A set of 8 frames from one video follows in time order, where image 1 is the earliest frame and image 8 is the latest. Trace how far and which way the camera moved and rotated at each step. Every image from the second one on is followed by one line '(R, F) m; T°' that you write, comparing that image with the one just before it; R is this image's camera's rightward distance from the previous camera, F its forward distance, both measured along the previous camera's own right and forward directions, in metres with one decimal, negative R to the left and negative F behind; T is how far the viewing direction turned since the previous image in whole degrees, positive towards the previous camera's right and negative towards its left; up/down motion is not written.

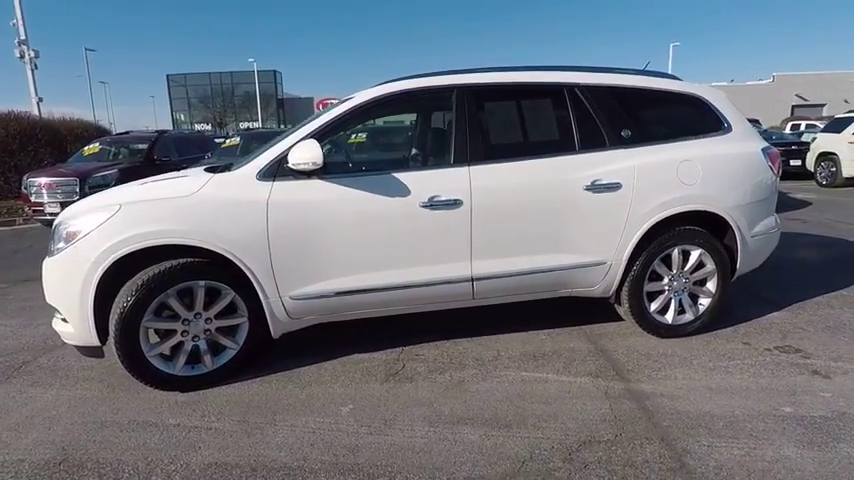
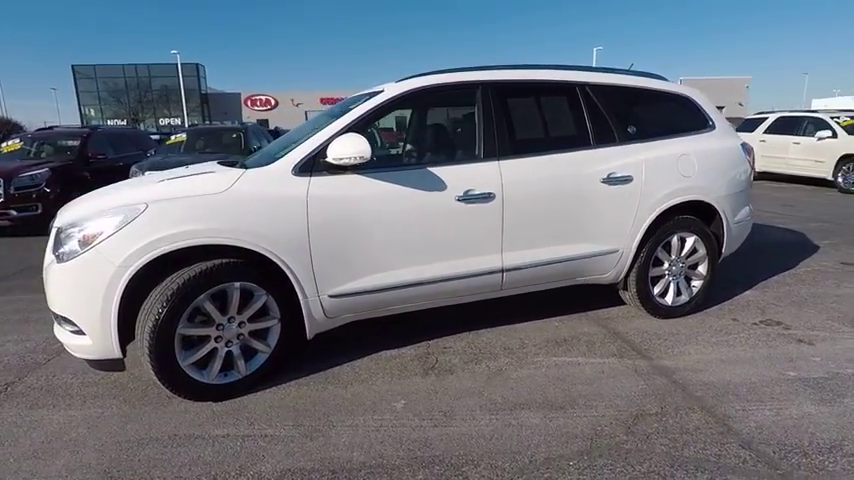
(-0.7, 0.0) m; +8°
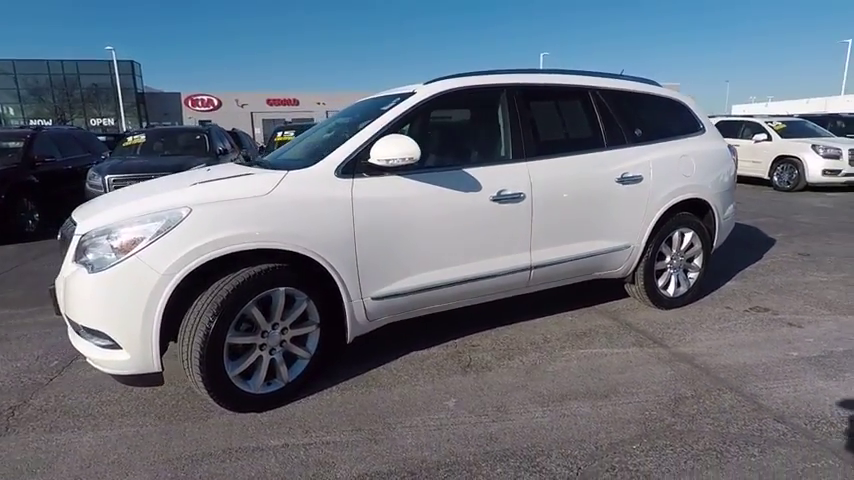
(-0.6, 0.0) m; +6°
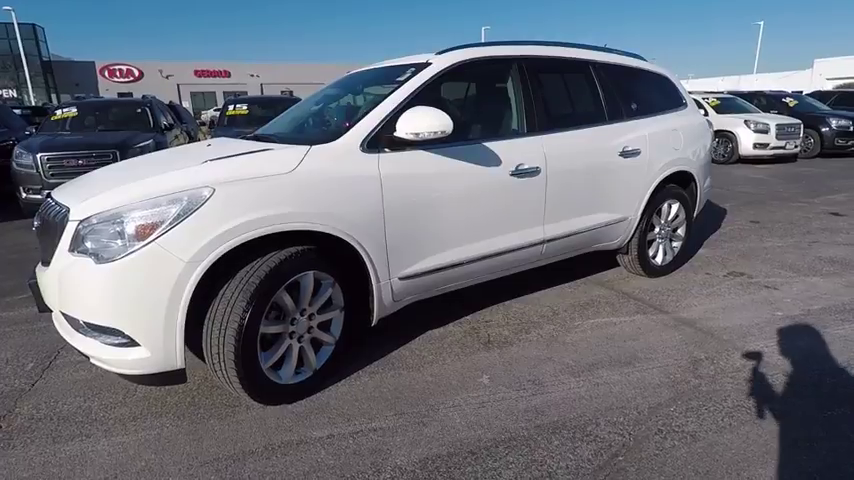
(-0.5, +0.1) m; +7°
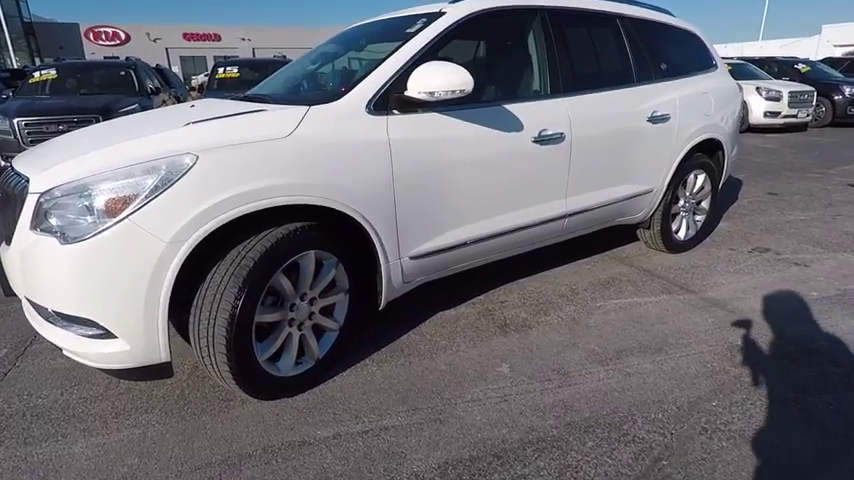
(-0.1, +0.3) m; 0°
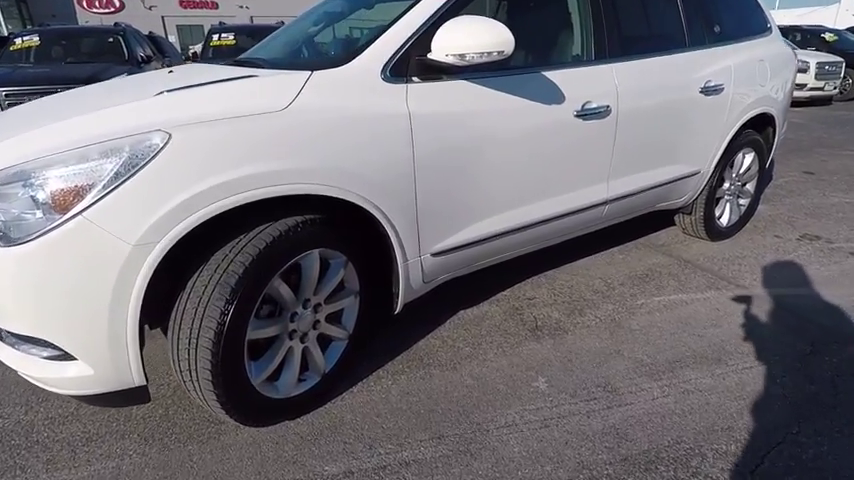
(-0.1, +0.4) m; 0°
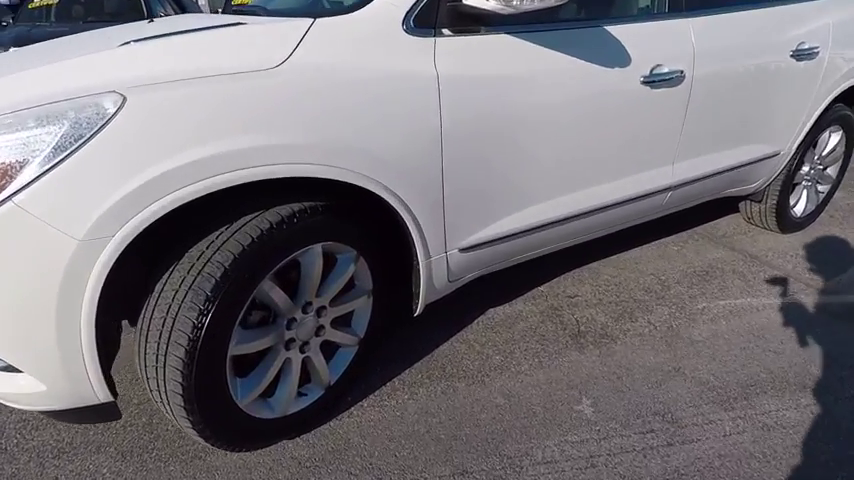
(0.0, +0.4) m; -3°
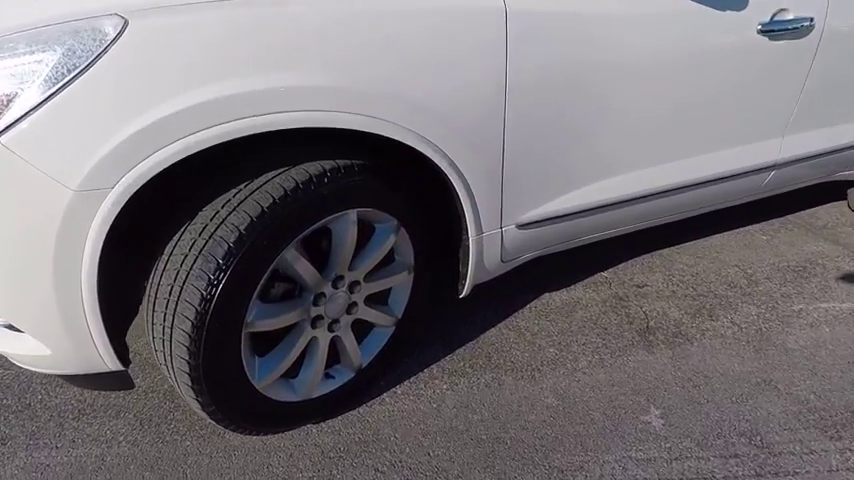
(0.0, +0.2) m; -6°
